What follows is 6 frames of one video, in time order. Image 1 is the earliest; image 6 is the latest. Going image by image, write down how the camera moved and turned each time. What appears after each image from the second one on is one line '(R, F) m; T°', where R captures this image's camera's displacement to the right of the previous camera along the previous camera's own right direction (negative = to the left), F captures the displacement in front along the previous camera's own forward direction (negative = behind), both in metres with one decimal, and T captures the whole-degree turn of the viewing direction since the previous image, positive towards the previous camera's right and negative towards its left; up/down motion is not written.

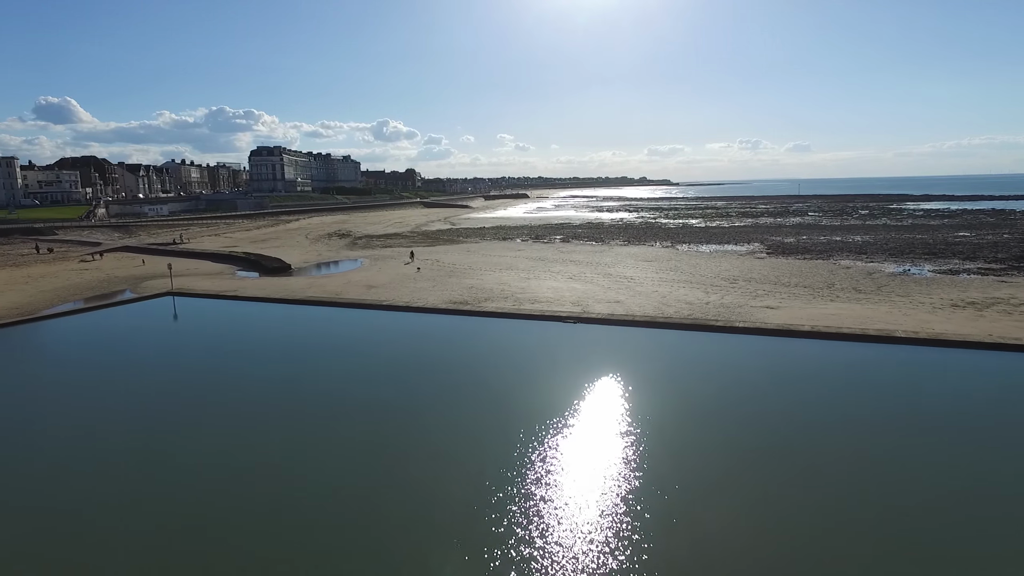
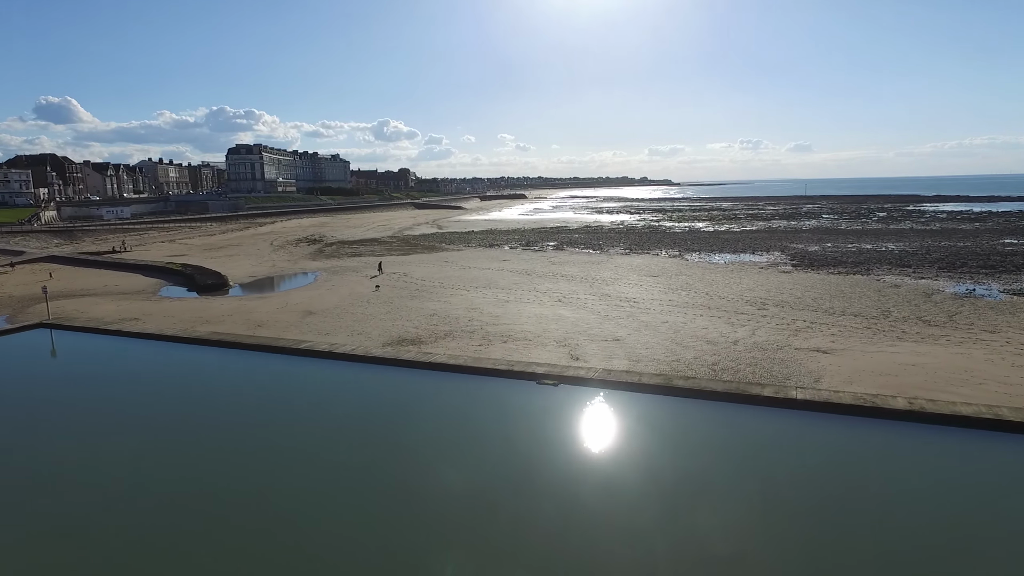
(+0.7, +3.6) m; 0°
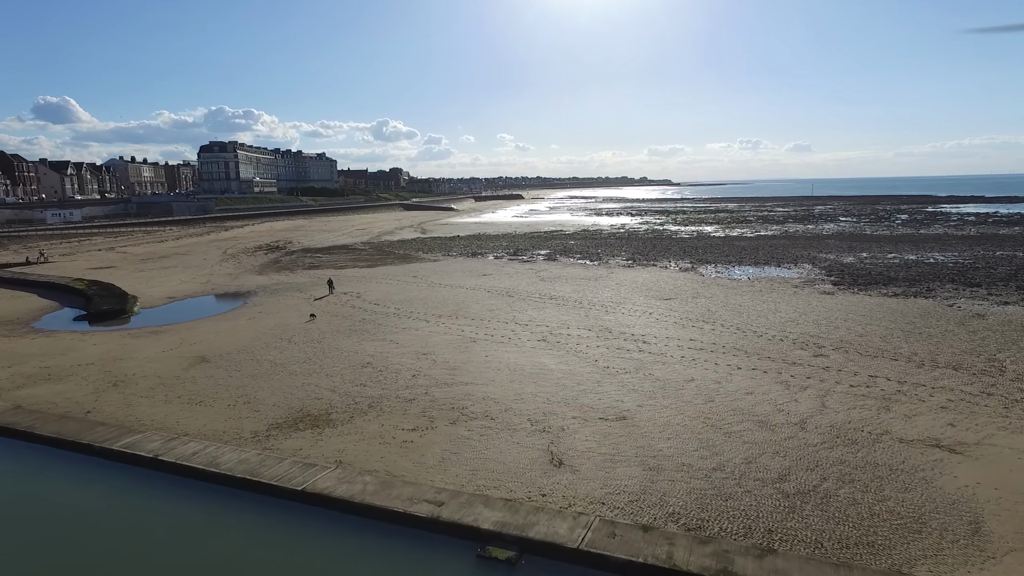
(+0.6, +3.8) m; 0°
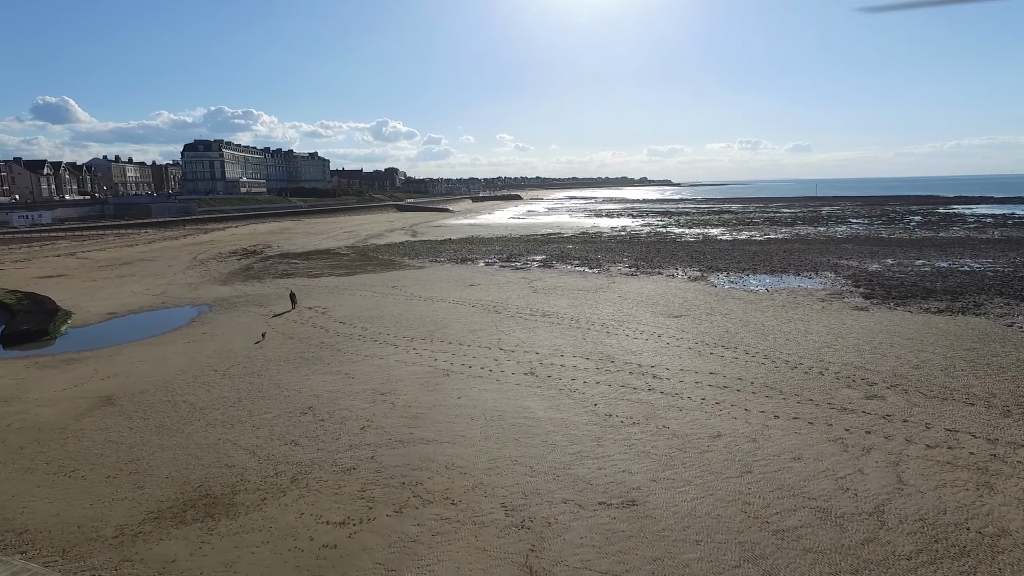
(+0.3, +2.0) m; 0°
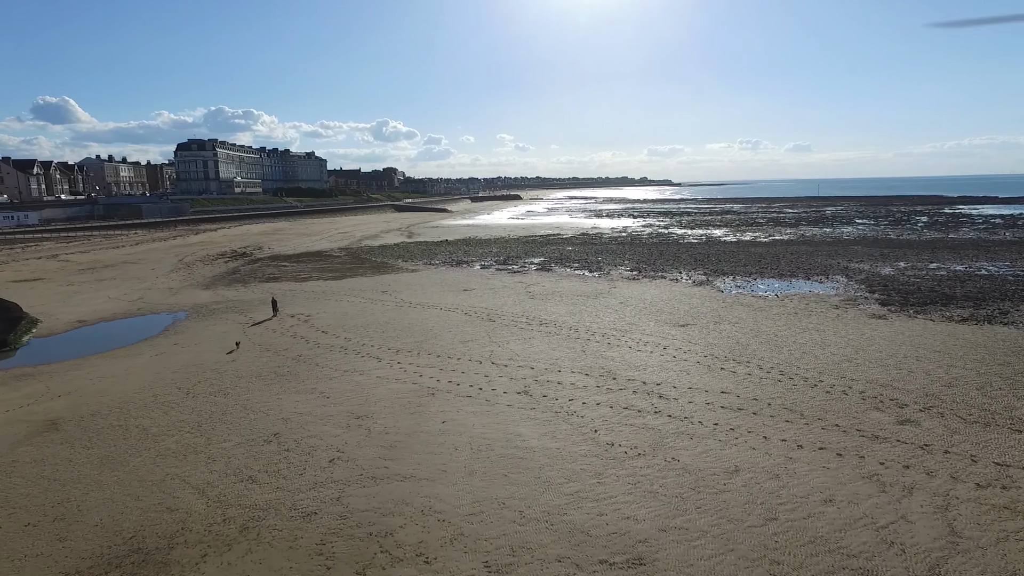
(+0.1, +0.9) m; 0°
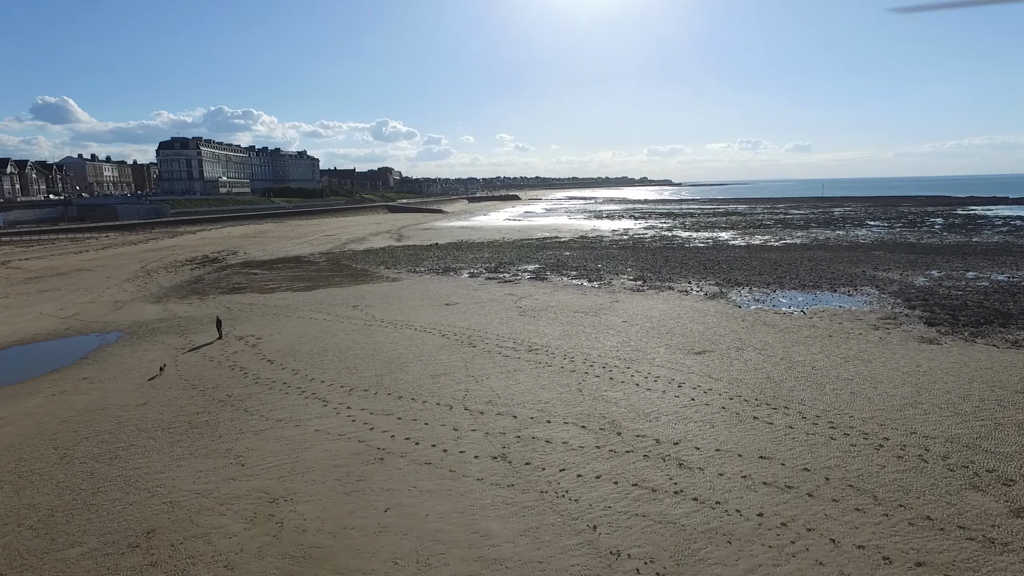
(+0.3, +2.0) m; 0°
